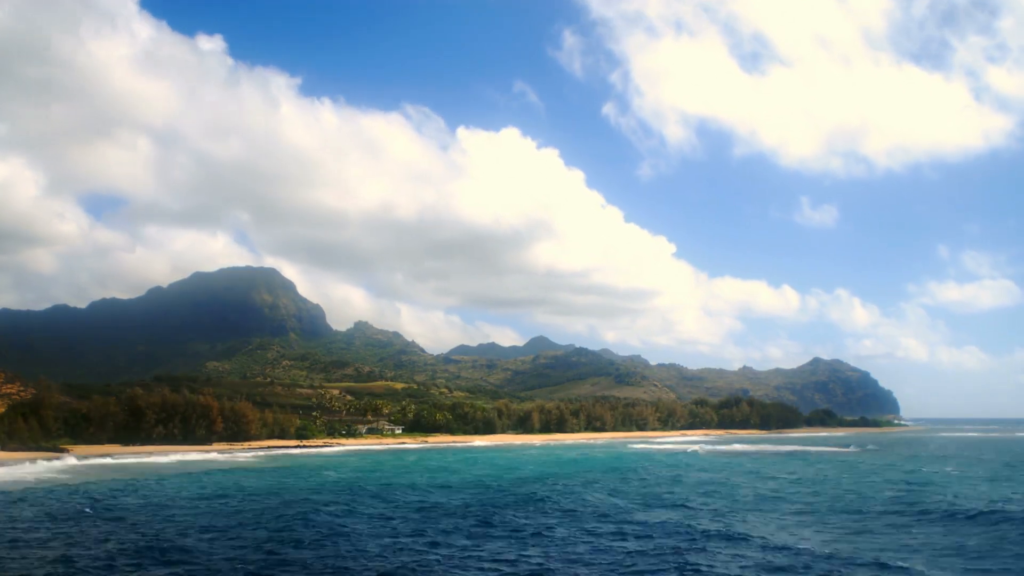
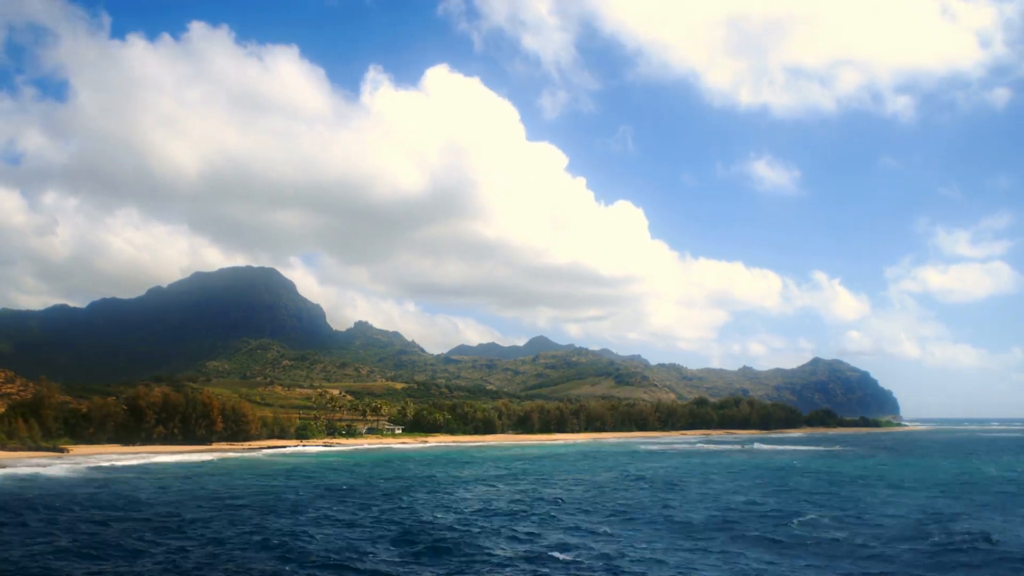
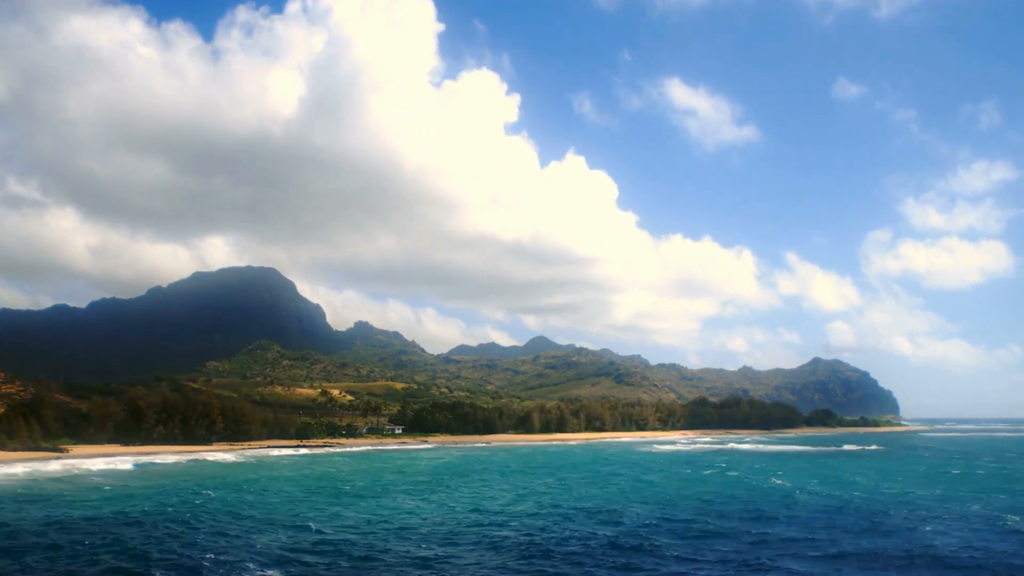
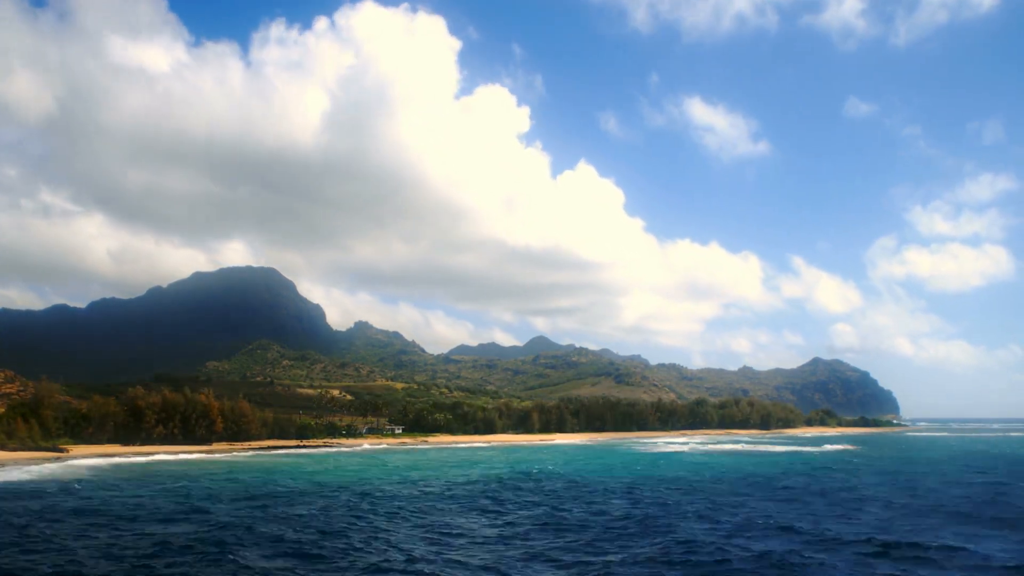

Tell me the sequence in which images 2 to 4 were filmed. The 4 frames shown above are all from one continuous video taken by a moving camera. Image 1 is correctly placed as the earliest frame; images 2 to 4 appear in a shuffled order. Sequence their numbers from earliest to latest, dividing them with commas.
2, 4, 3
